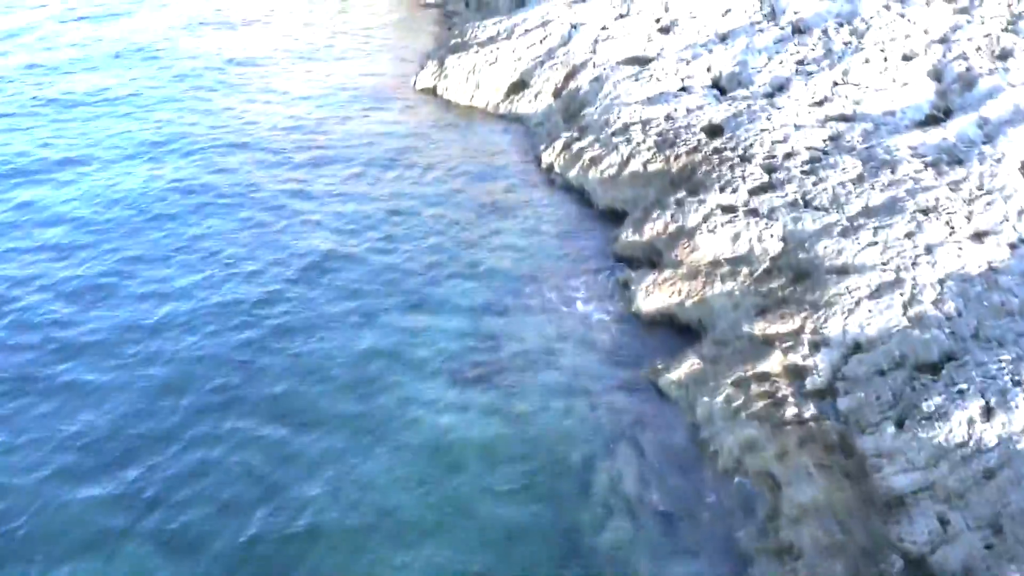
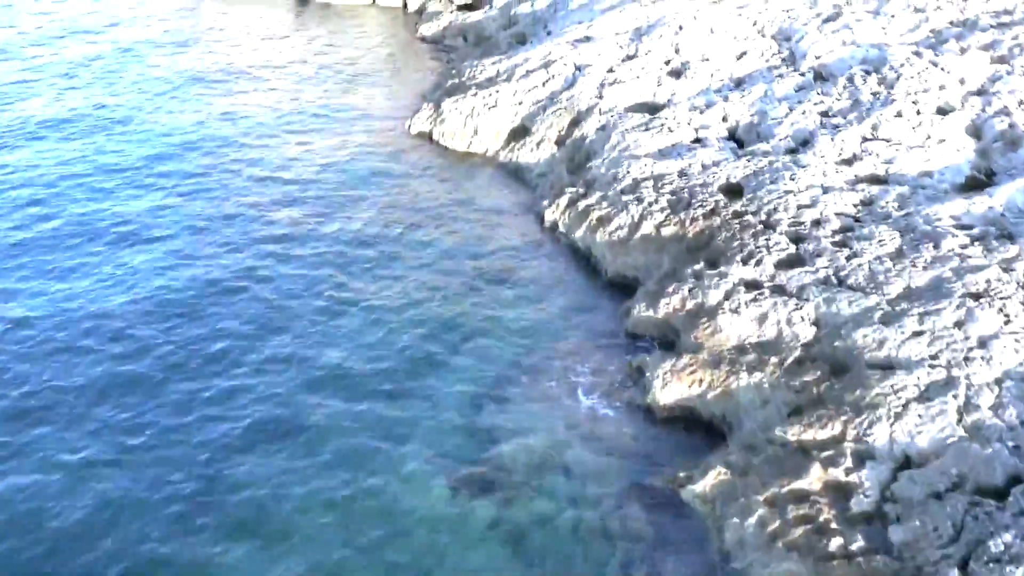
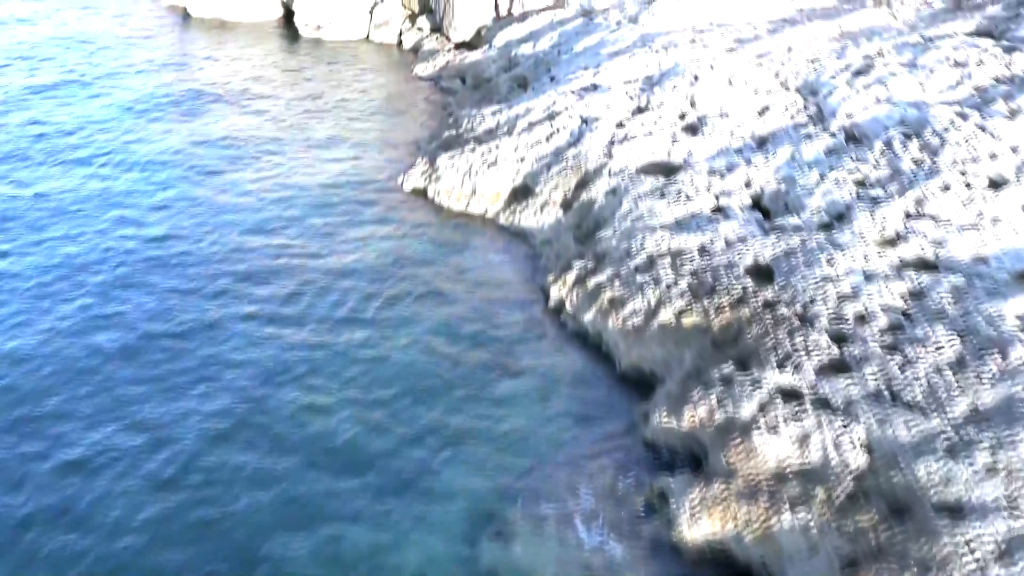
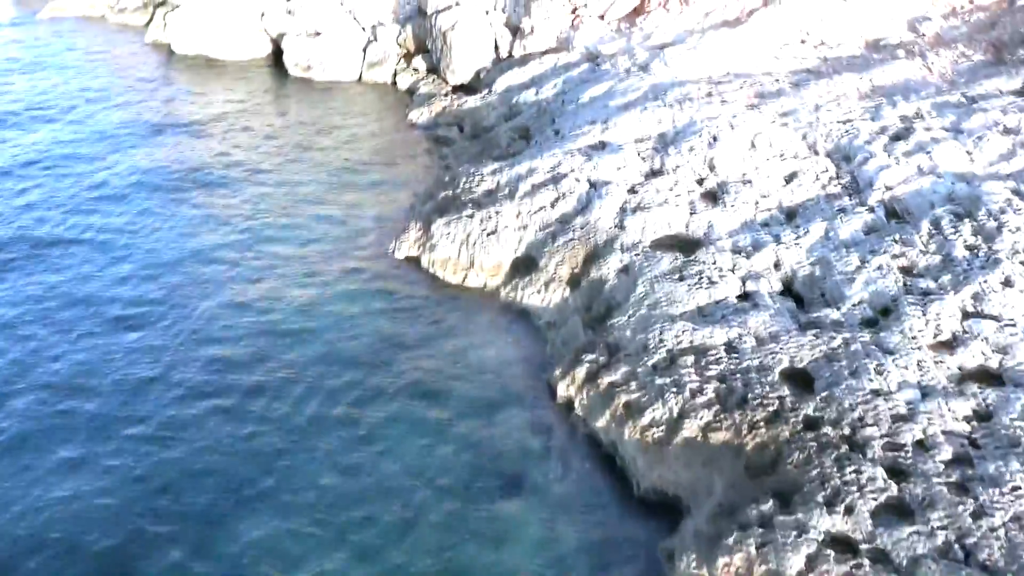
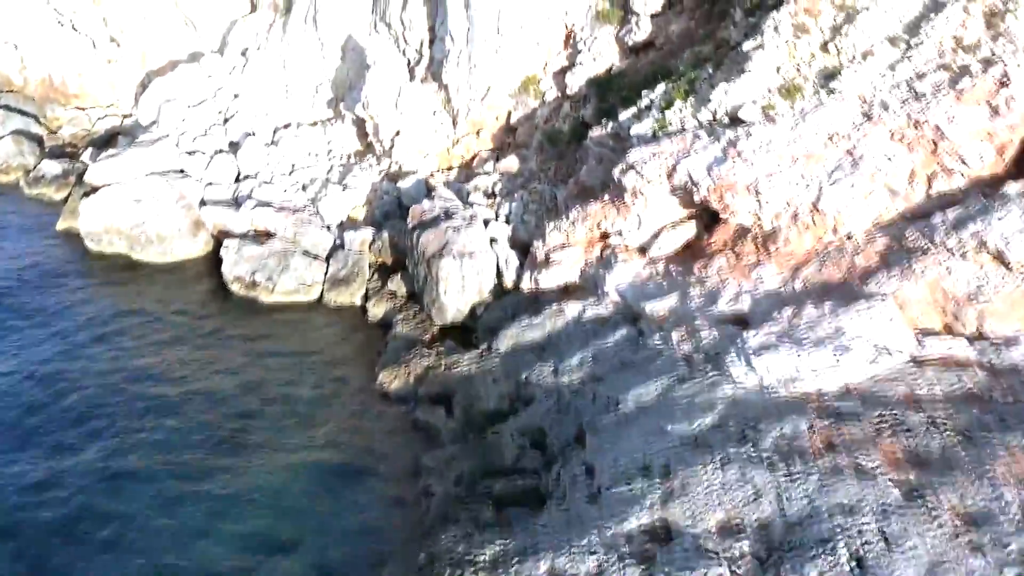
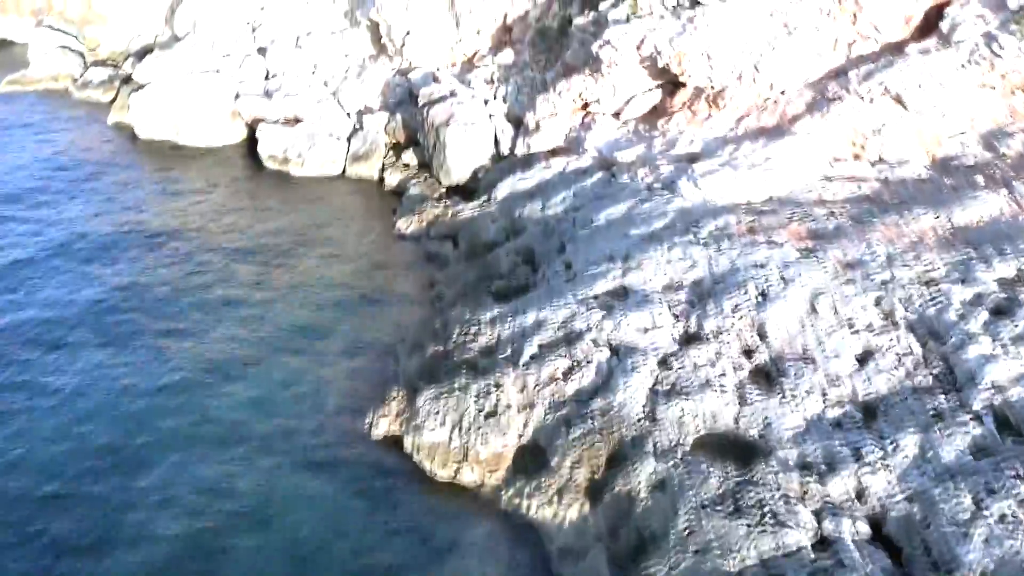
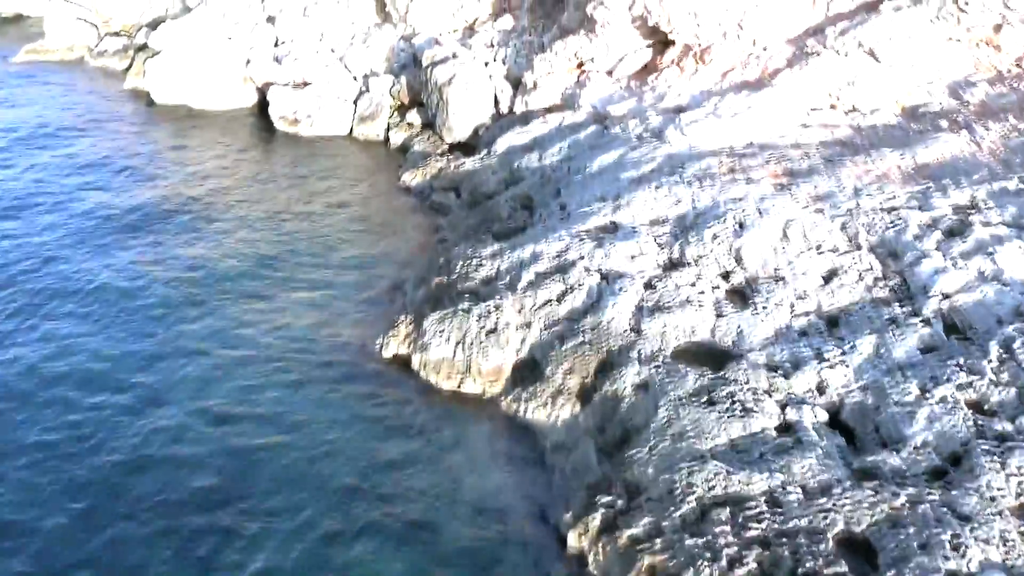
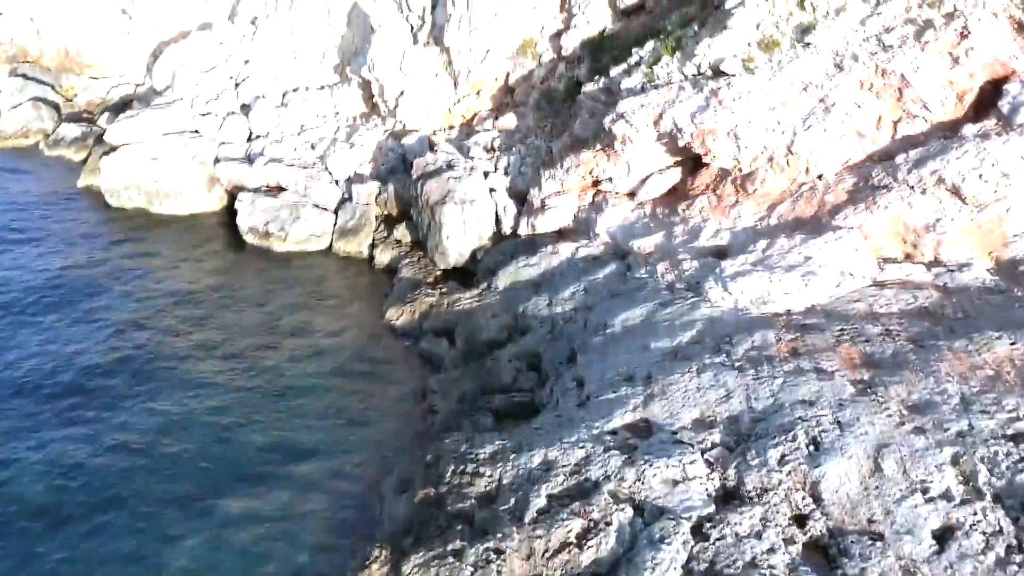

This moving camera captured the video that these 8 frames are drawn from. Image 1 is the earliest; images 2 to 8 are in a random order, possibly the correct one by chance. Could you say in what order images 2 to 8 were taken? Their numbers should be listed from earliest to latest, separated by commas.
2, 3, 4, 7, 6, 8, 5
